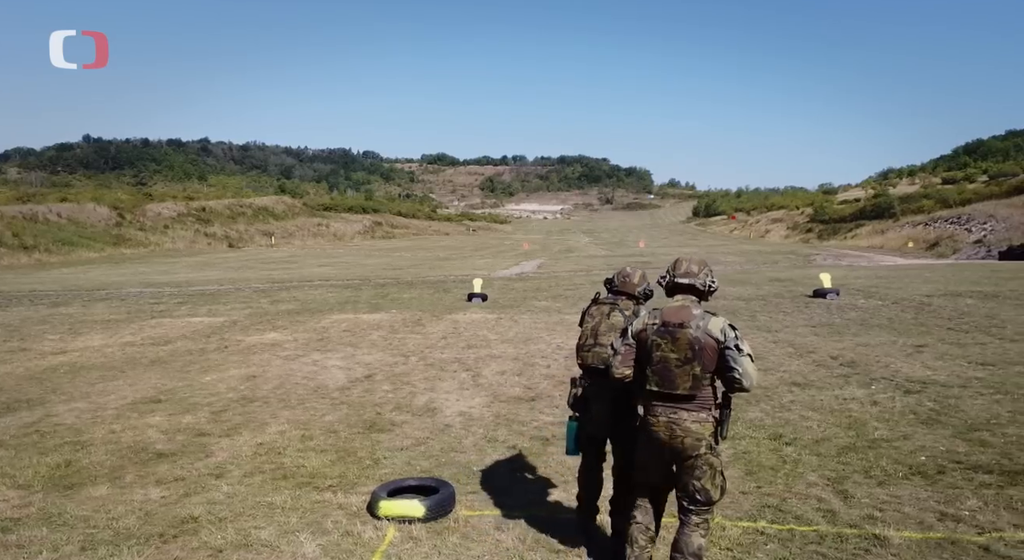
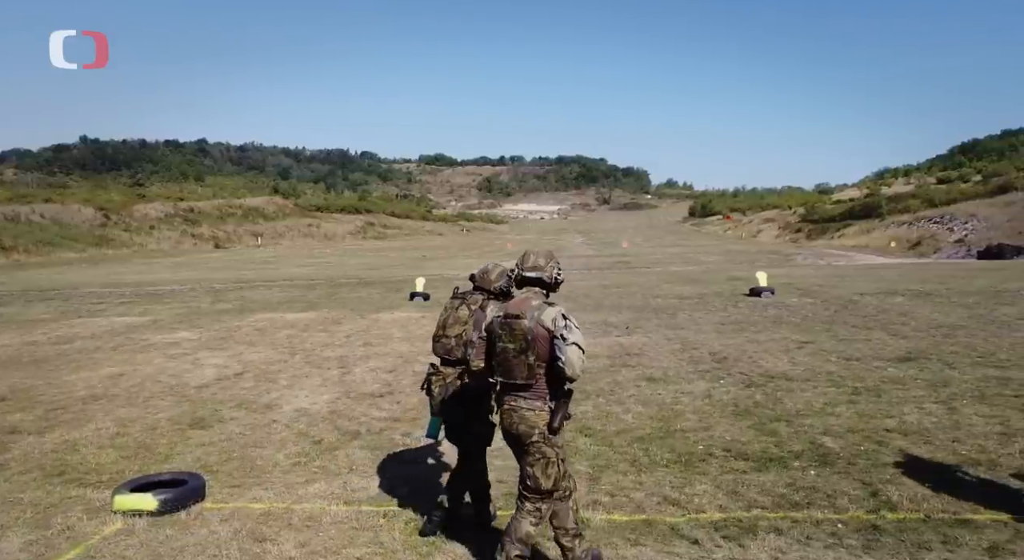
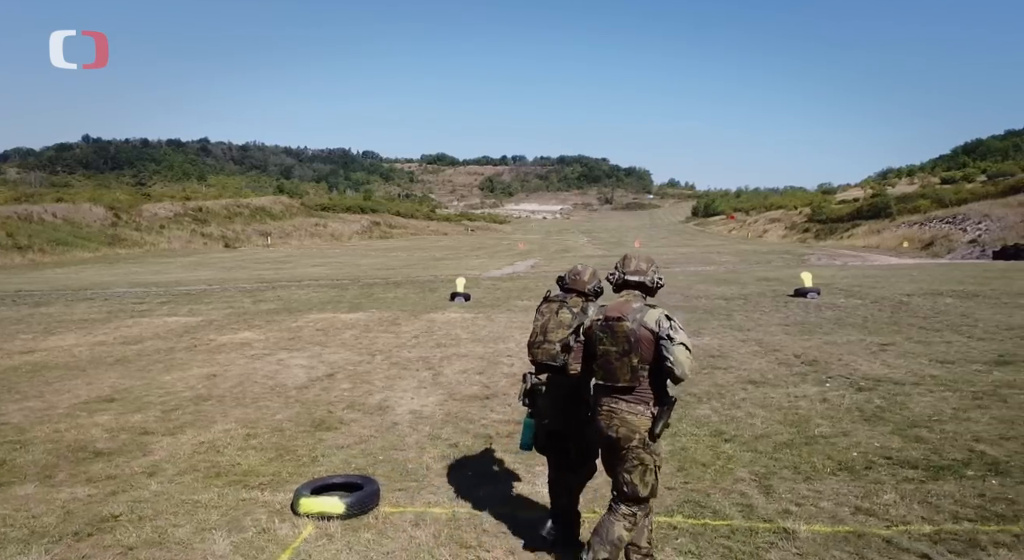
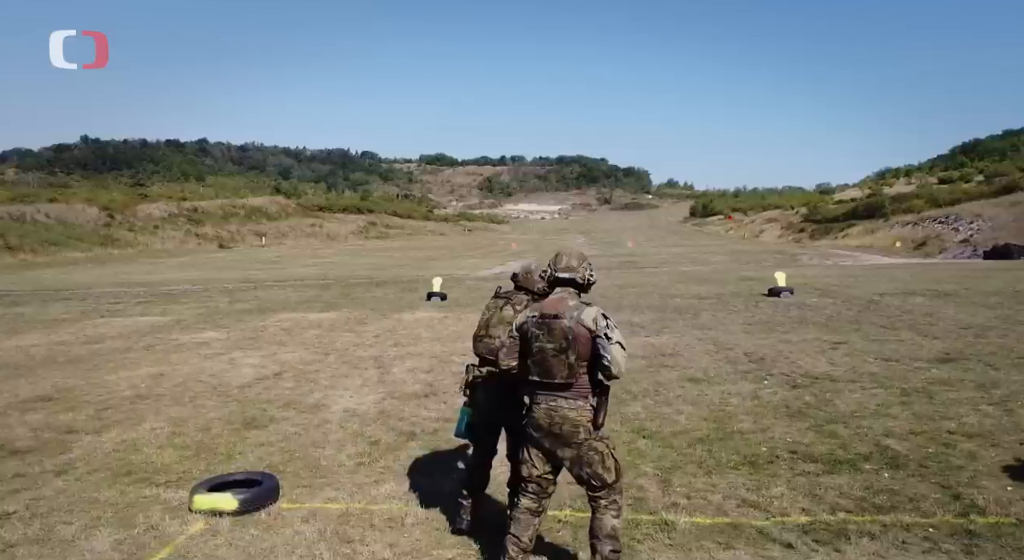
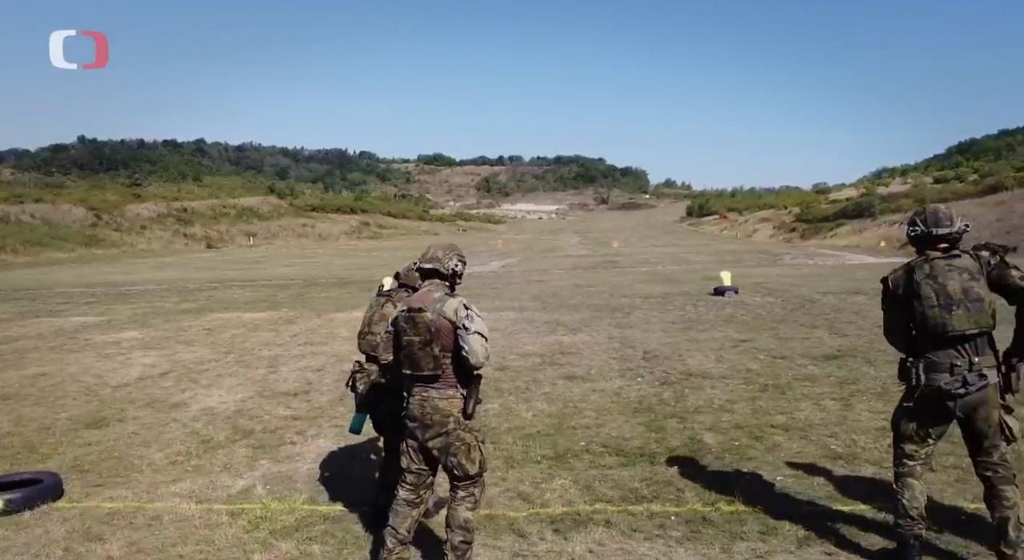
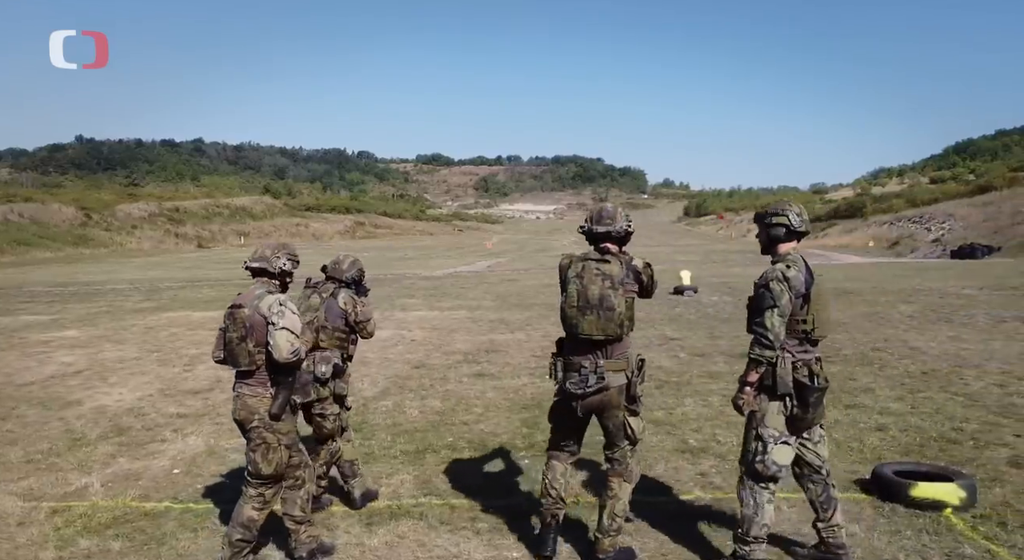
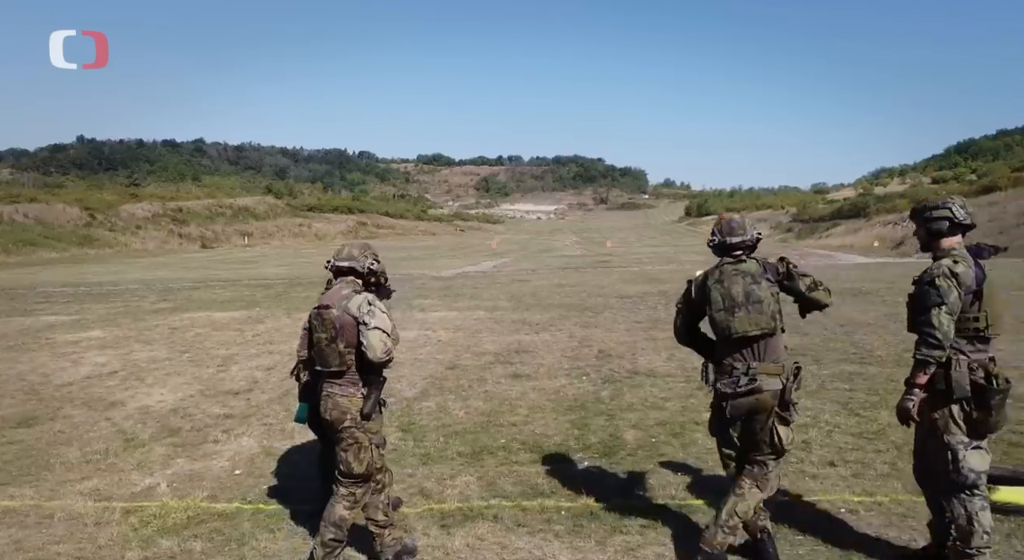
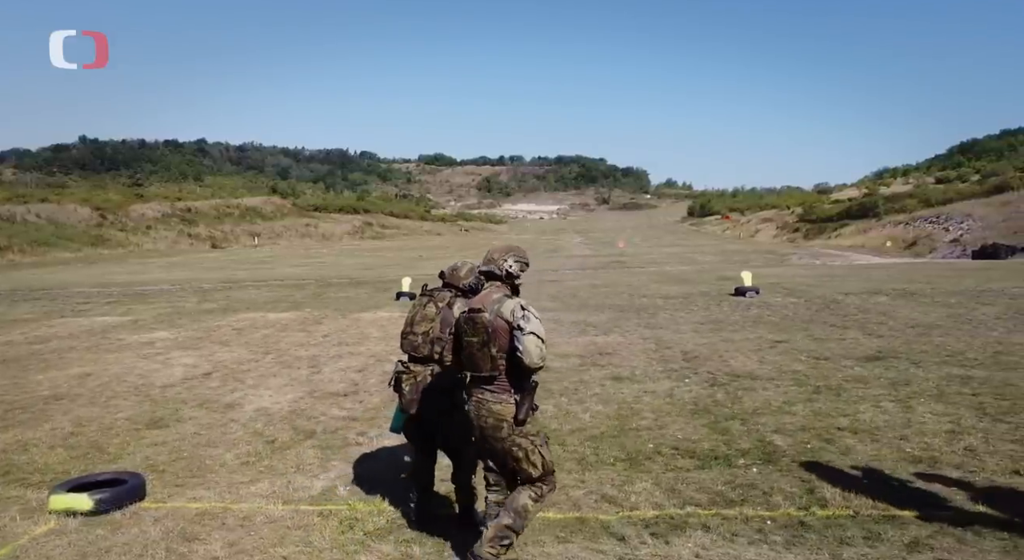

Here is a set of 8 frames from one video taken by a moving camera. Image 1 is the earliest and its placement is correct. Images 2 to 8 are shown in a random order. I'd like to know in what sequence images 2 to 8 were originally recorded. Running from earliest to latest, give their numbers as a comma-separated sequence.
3, 4, 2, 8, 5, 7, 6
